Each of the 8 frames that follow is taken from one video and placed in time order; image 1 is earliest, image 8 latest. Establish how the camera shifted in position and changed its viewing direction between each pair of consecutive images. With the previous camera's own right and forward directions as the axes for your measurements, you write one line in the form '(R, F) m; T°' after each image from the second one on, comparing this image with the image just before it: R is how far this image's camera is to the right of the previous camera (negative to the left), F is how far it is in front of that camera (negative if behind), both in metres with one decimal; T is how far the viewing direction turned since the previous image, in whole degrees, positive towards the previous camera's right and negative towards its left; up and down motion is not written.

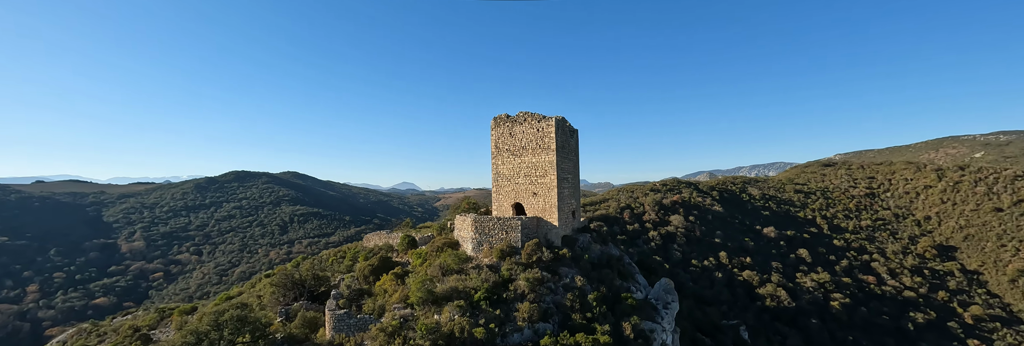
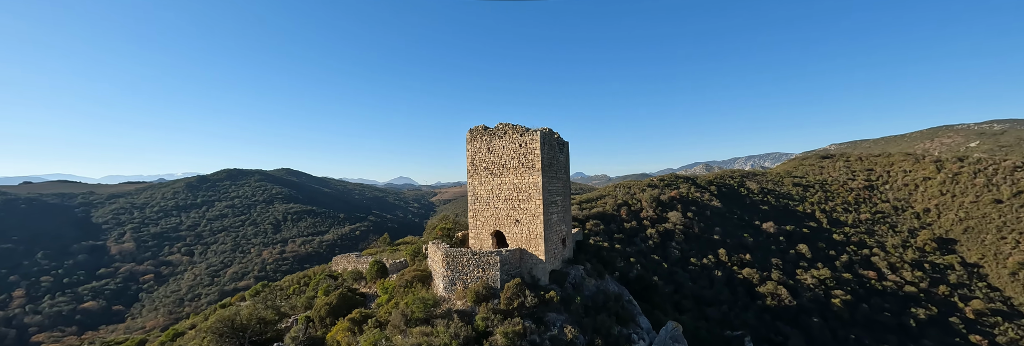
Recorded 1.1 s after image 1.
(+0.2, +0.7) m; 0°
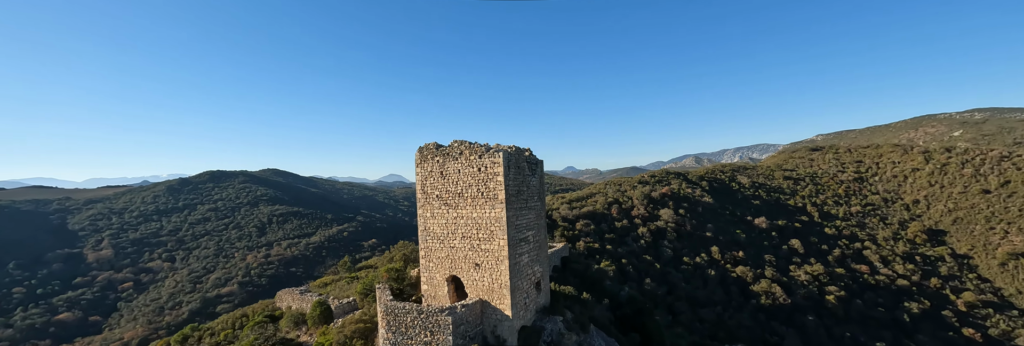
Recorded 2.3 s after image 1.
(+0.3, +0.8) m; +1°
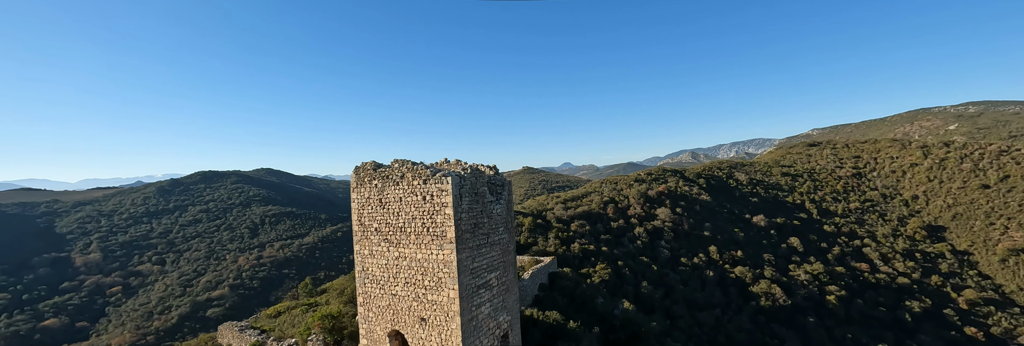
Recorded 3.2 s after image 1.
(+0.3, +0.7) m; 0°
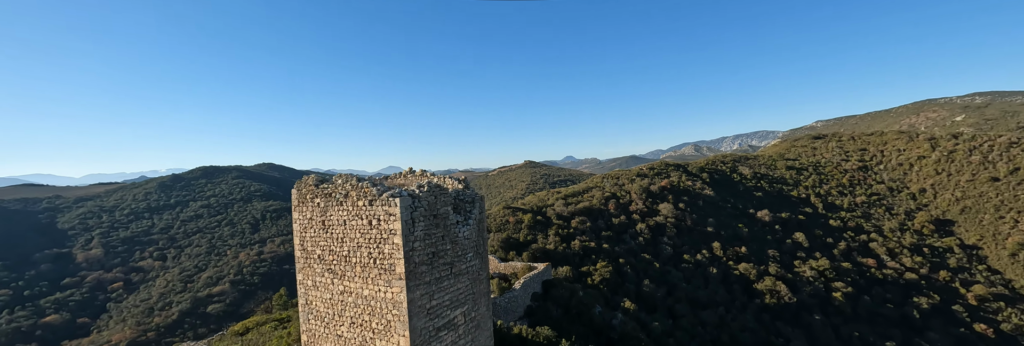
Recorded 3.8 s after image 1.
(+0.2, +0.4) m; 0°
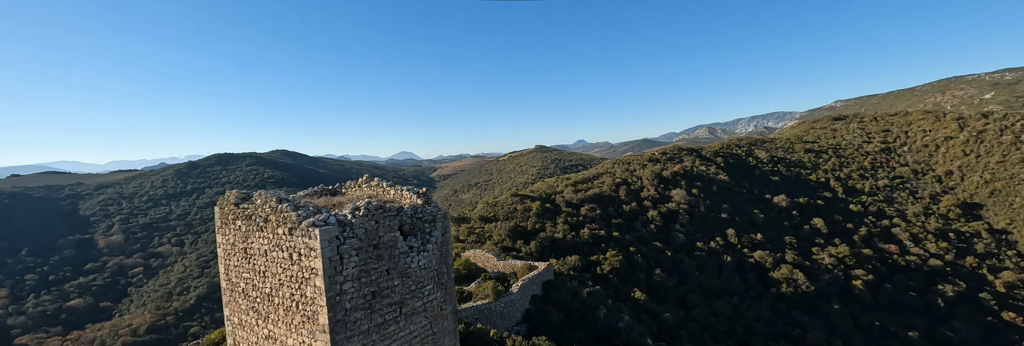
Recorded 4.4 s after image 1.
(+0.2, +0.5) m; -2°
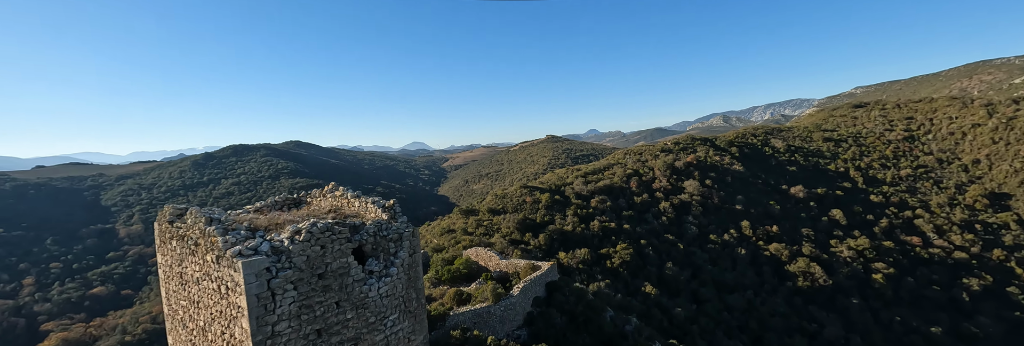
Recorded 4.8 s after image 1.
(+0.1, +0.3) m; -2°
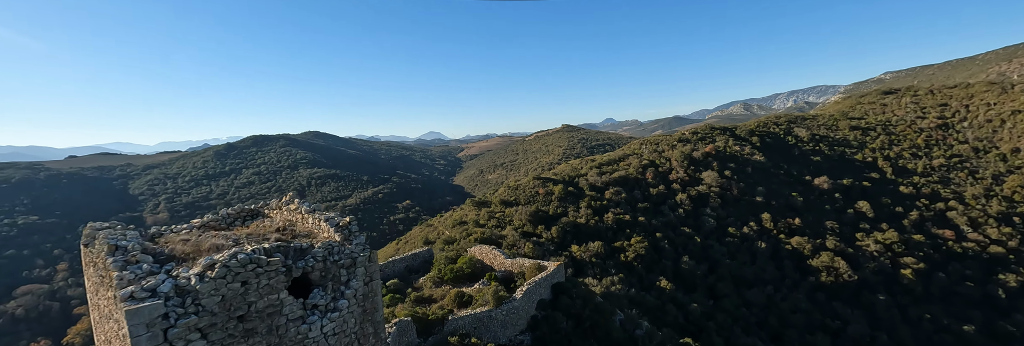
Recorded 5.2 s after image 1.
(+0.1, +0.3) m; -2°
